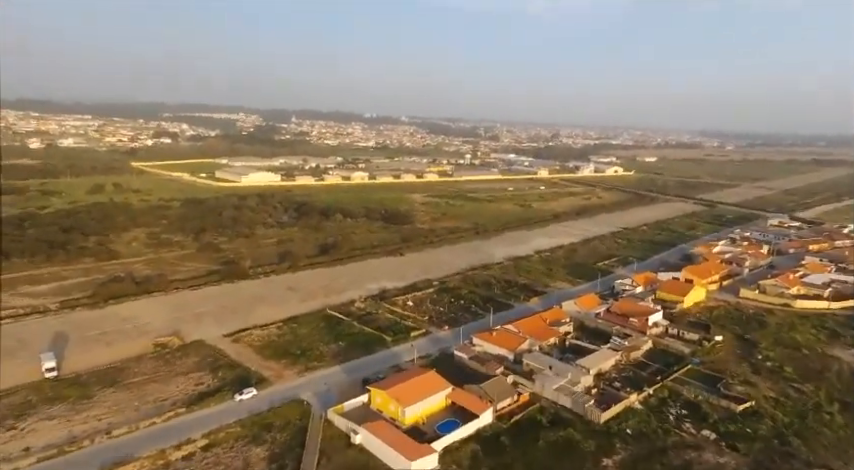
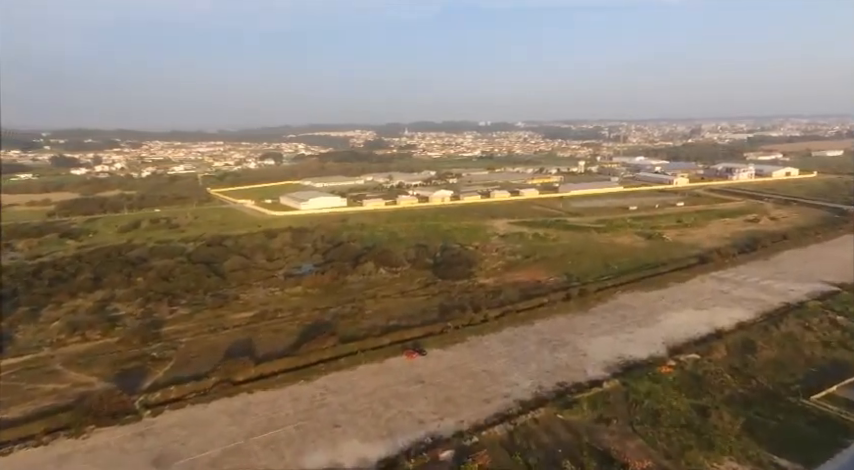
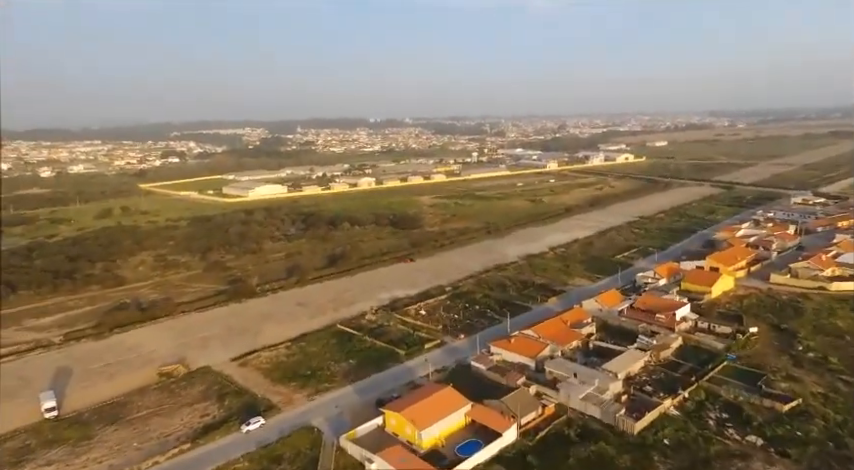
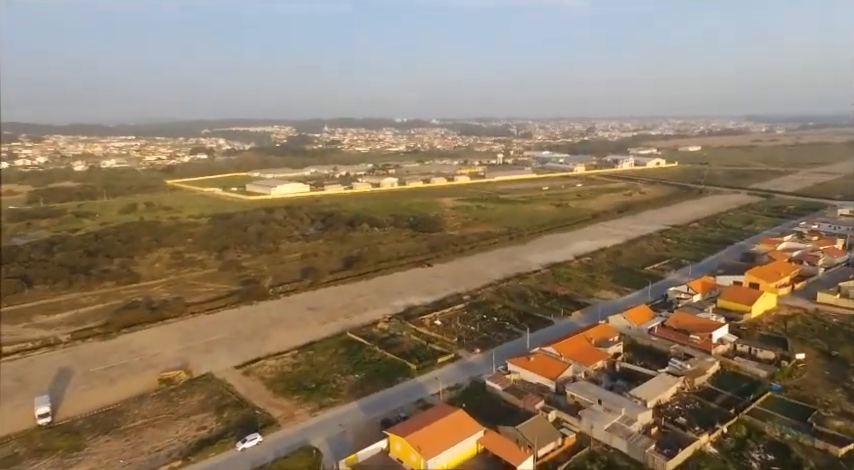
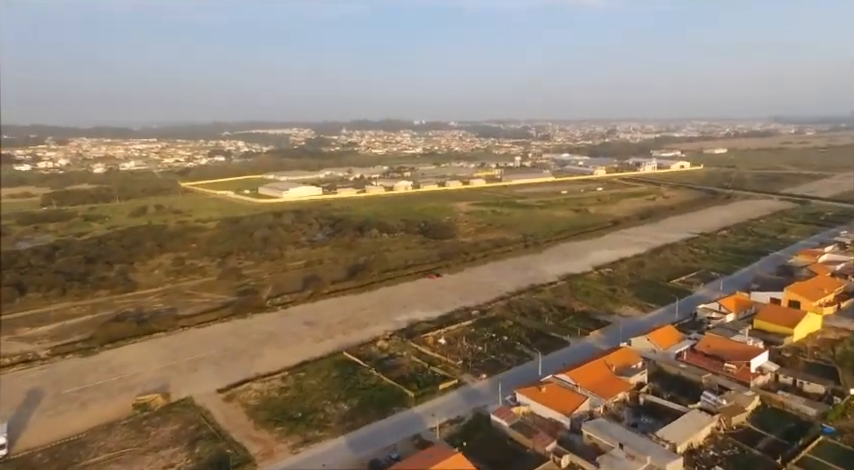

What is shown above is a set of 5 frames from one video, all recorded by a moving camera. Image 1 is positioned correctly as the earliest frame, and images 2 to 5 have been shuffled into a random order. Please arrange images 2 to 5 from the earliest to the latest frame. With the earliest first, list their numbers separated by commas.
3, 4, 5, 2
